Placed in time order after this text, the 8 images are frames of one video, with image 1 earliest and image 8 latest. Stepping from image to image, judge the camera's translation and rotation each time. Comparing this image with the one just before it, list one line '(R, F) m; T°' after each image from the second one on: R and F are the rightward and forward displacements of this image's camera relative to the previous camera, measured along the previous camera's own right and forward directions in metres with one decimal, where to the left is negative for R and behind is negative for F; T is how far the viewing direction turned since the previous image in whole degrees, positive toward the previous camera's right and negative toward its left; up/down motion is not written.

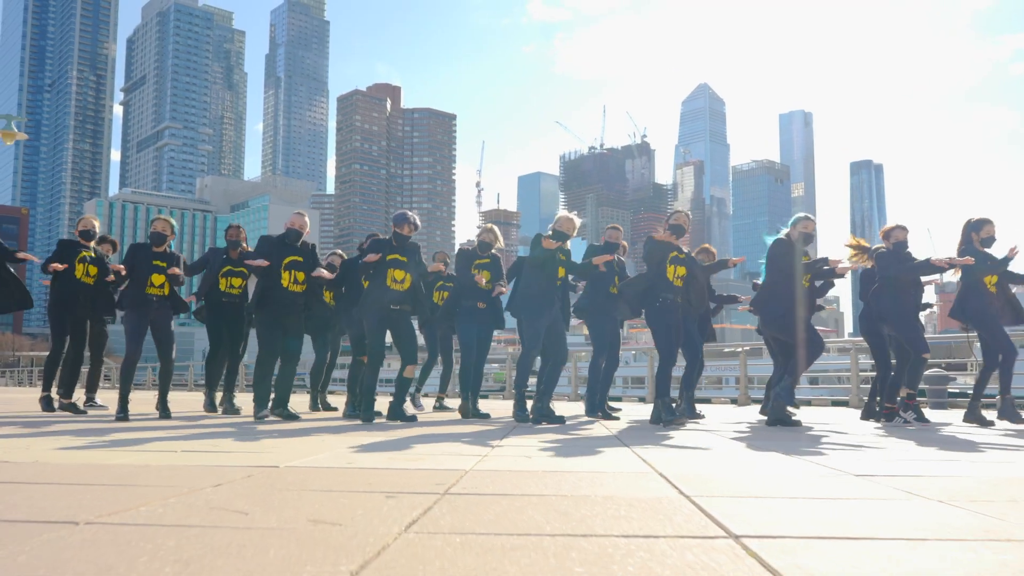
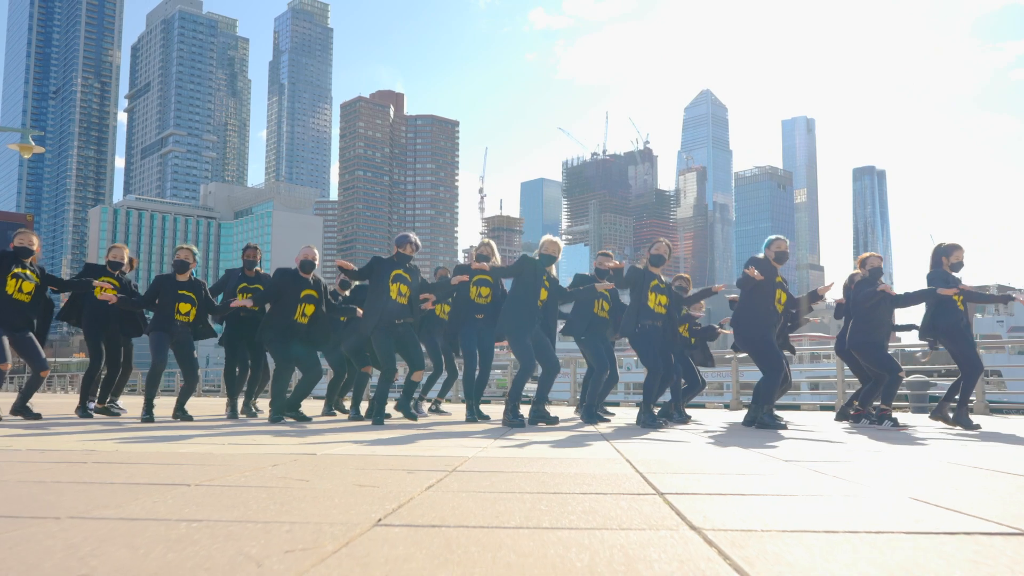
(0.0, -0.8) m; 0°
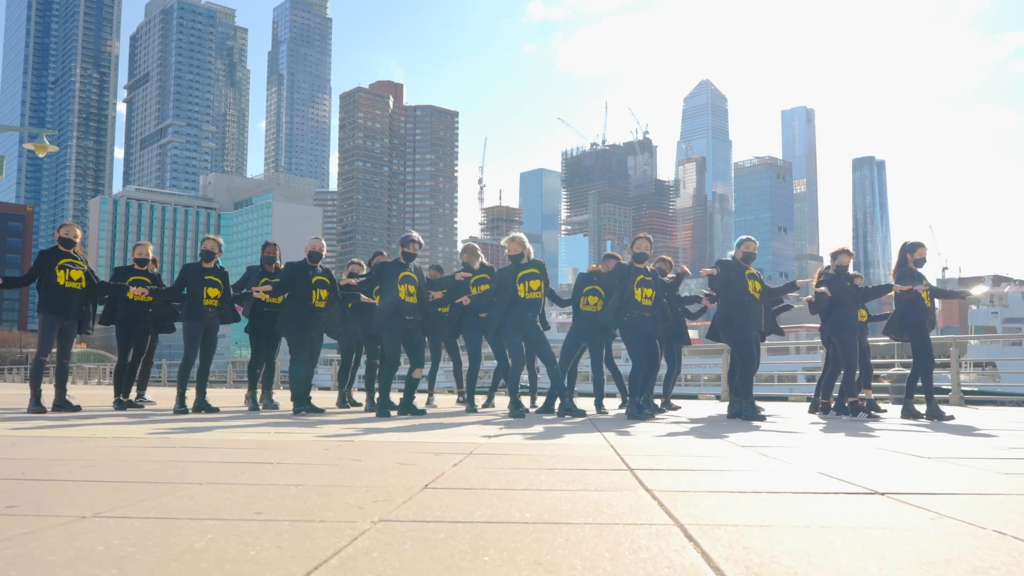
(0.0, -0.9) m; 0°
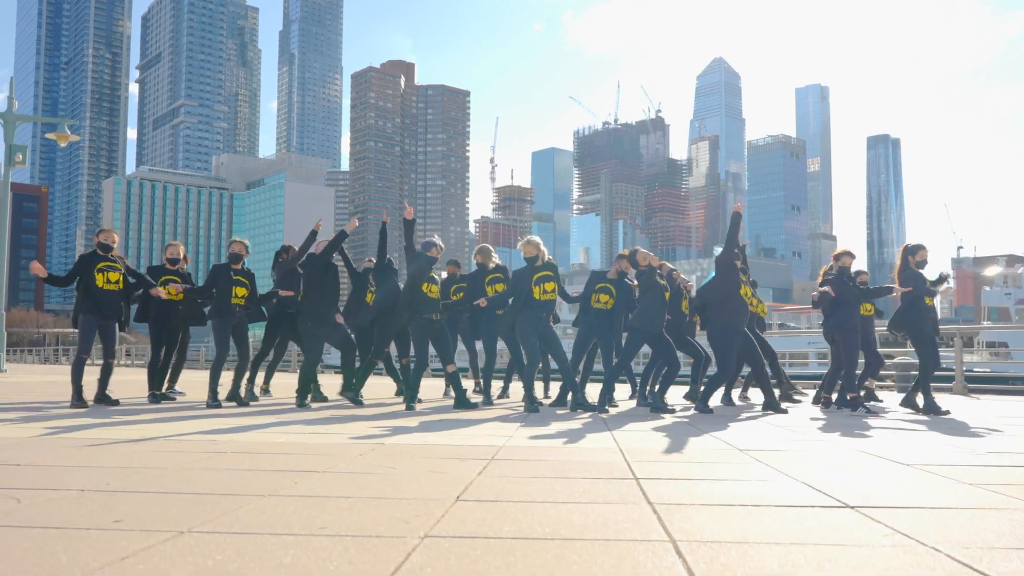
(0.0, -0.5) m; -1°
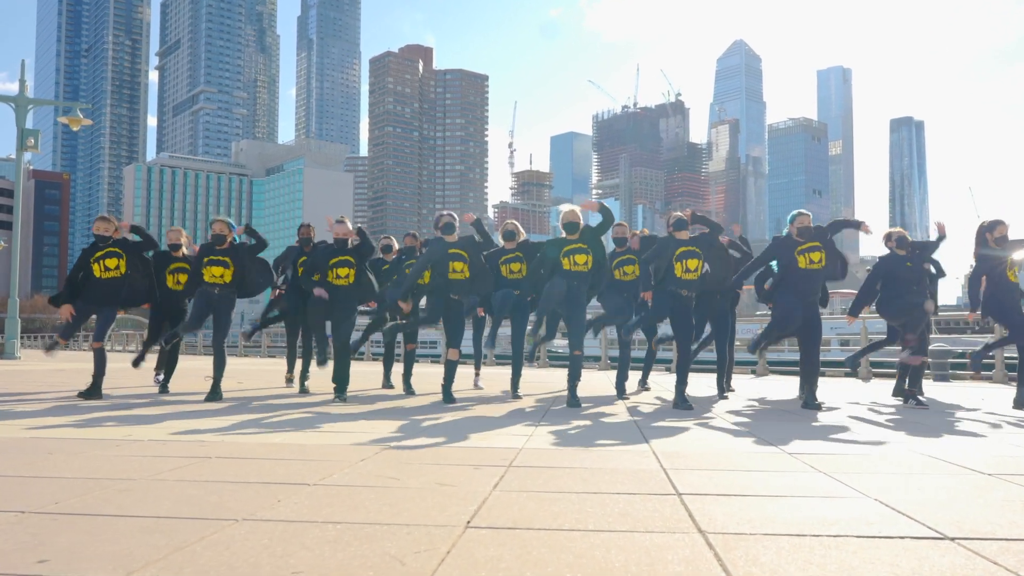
(0.0, +0.6) m; -1°
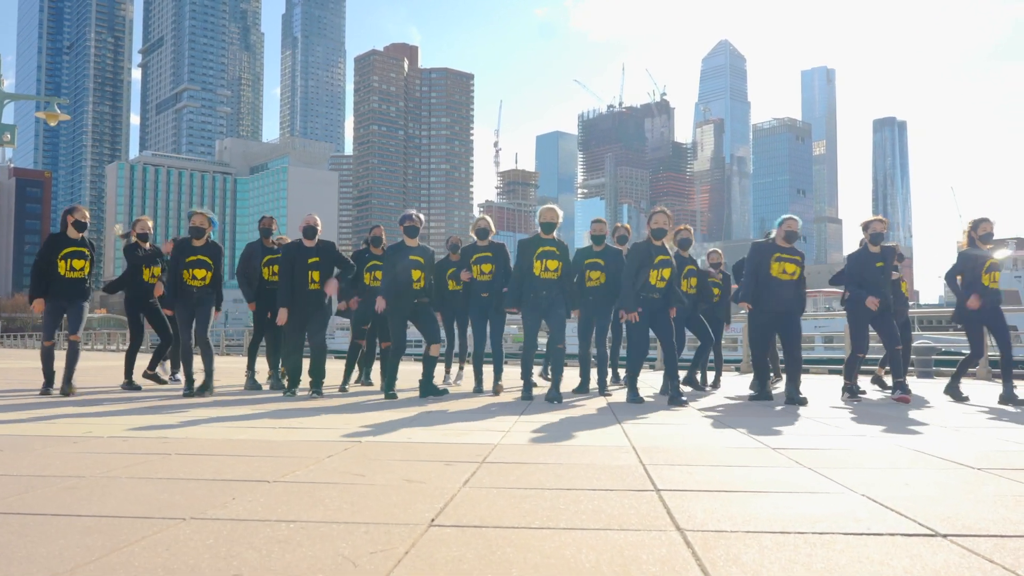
(+0.1, +0.2) m; +1°
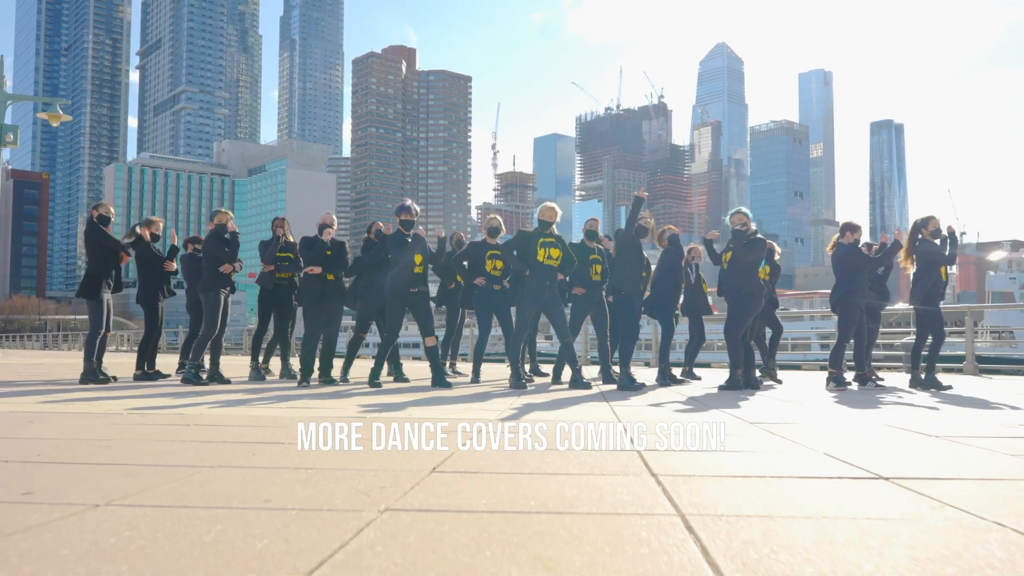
(0.0, -0.4) m; 0°
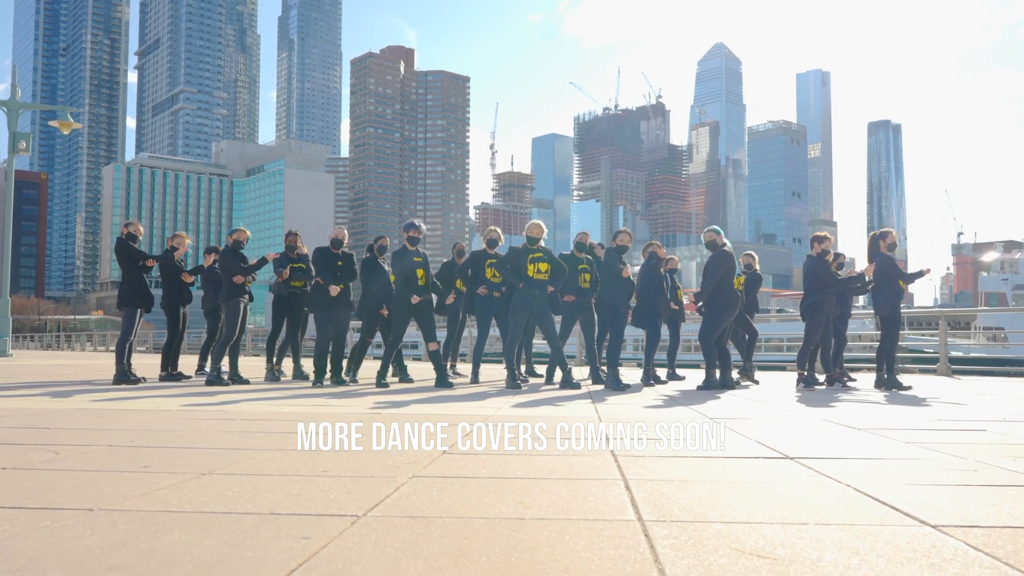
(0.0, -0.9) m; 0°
